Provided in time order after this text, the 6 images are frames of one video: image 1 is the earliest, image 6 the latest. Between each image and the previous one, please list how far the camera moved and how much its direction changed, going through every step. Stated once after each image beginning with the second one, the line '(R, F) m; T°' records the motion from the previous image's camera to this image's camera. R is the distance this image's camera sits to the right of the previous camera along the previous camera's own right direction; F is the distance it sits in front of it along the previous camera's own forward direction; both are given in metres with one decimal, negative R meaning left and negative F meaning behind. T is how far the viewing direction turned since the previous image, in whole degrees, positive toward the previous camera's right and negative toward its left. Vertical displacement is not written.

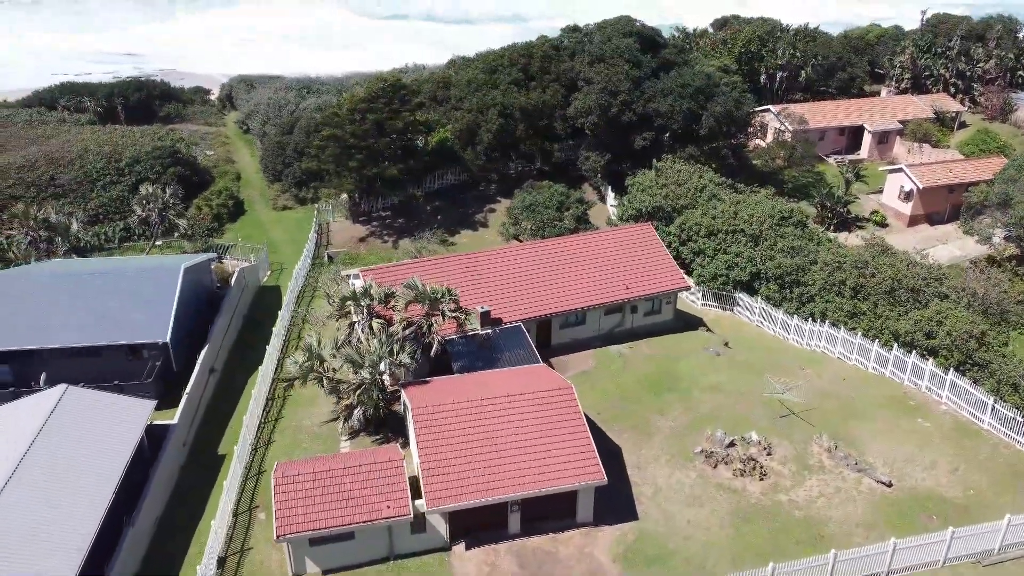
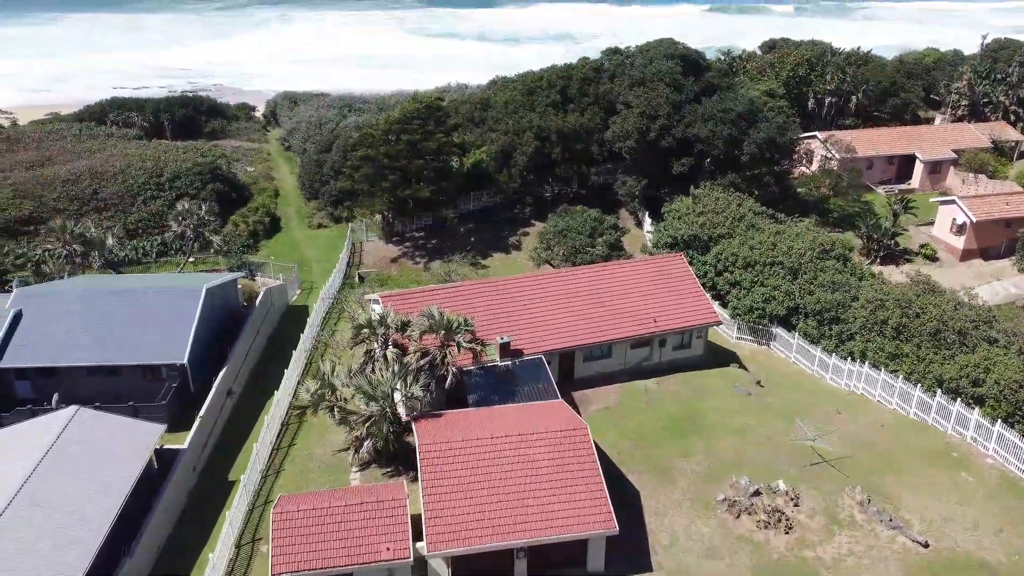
(+0.6, +0.5) m; -3°
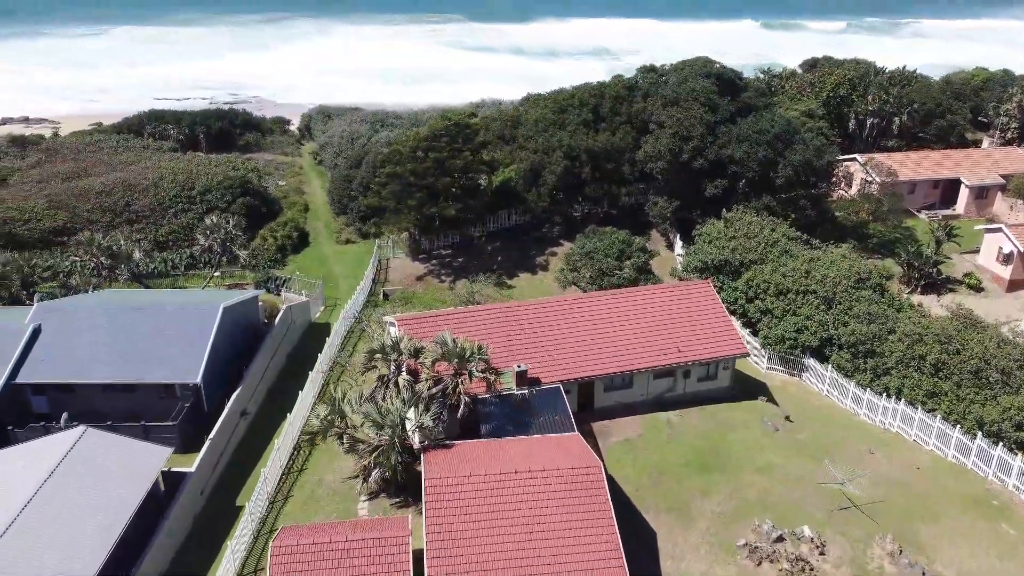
(+0.4, +0.5) m; -3°
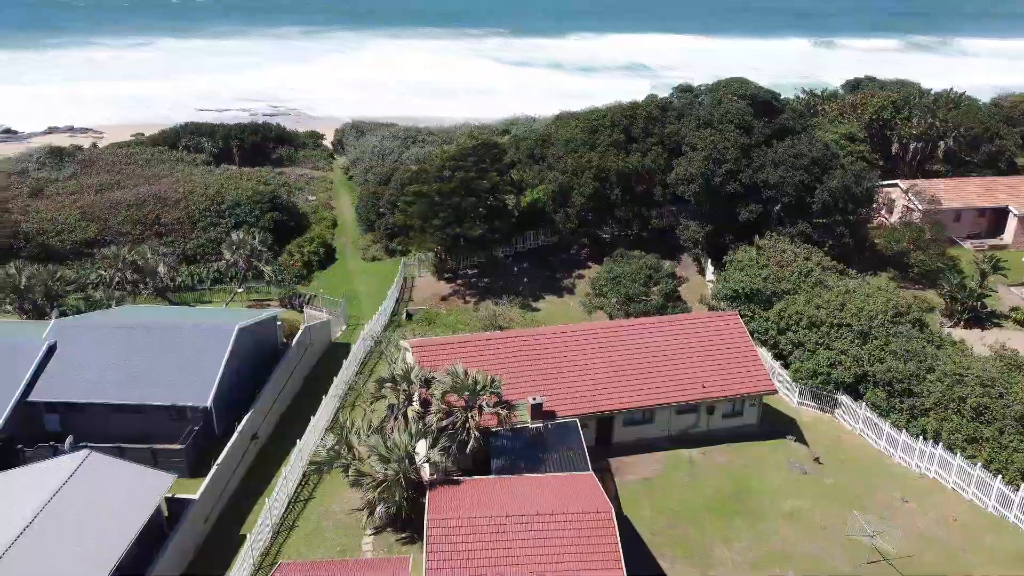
(+0.4, +0.6) m; -3°
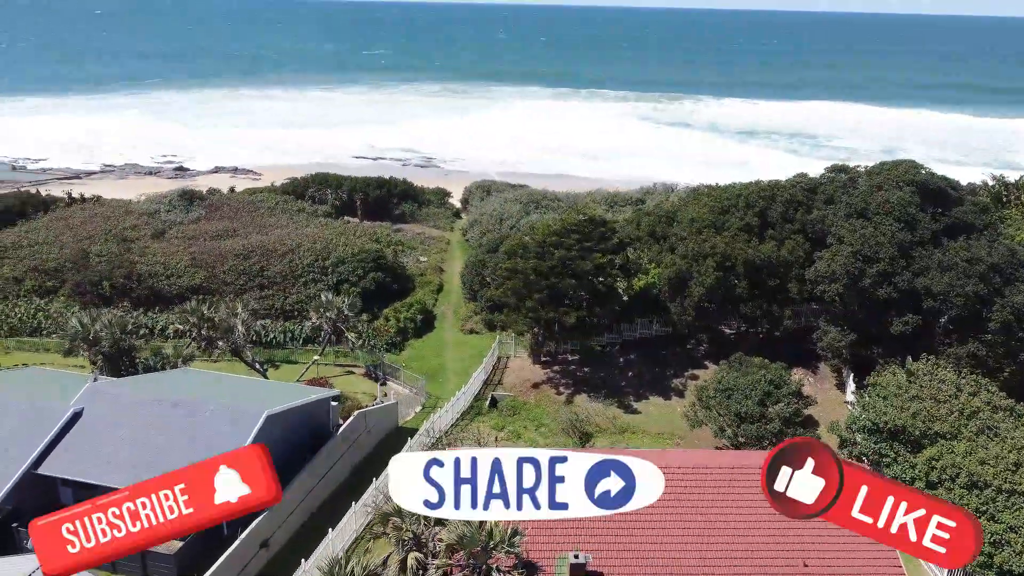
(+1.7, +3.2) m; -11°
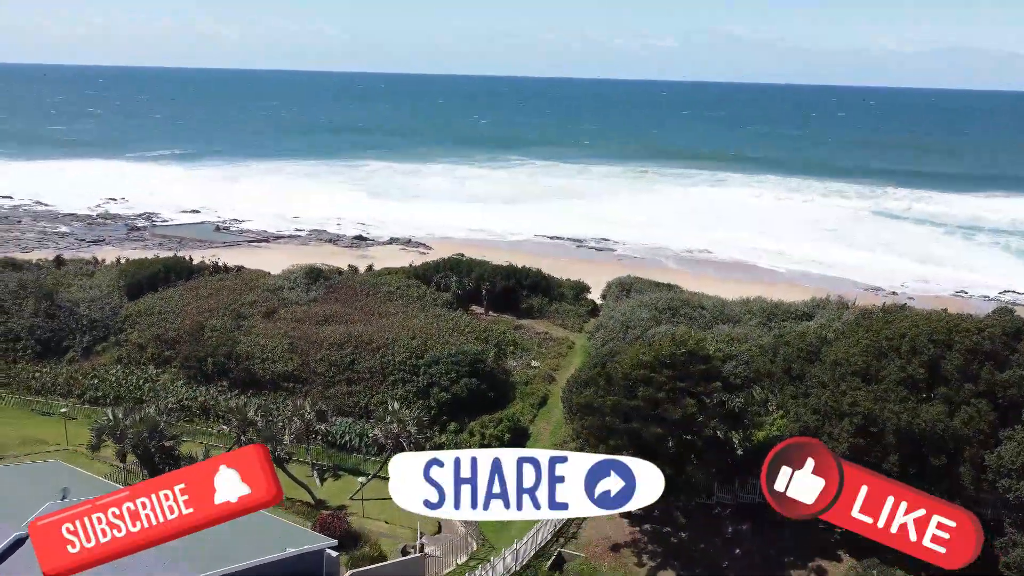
(+3.2, +4.5) m; -15°
